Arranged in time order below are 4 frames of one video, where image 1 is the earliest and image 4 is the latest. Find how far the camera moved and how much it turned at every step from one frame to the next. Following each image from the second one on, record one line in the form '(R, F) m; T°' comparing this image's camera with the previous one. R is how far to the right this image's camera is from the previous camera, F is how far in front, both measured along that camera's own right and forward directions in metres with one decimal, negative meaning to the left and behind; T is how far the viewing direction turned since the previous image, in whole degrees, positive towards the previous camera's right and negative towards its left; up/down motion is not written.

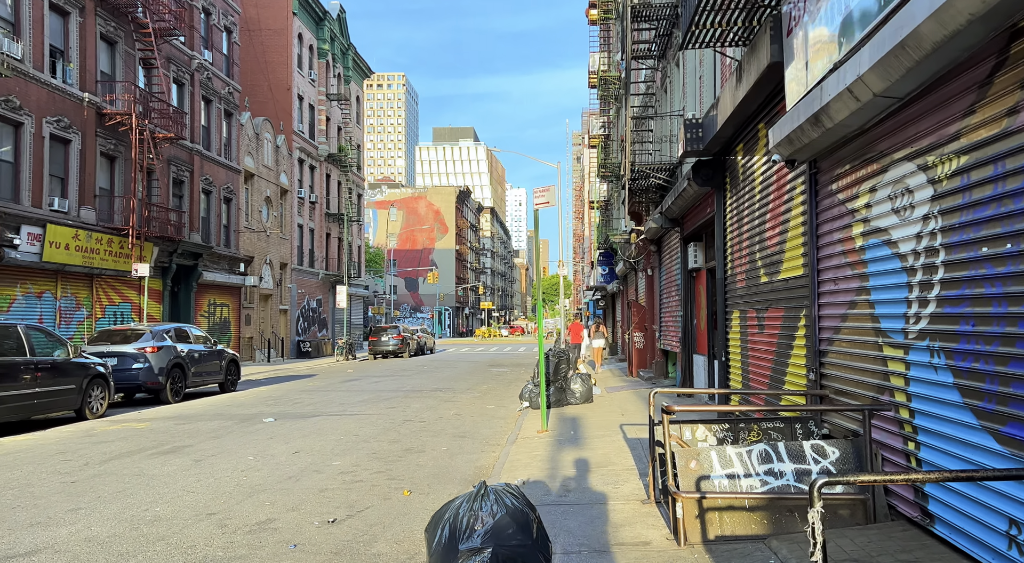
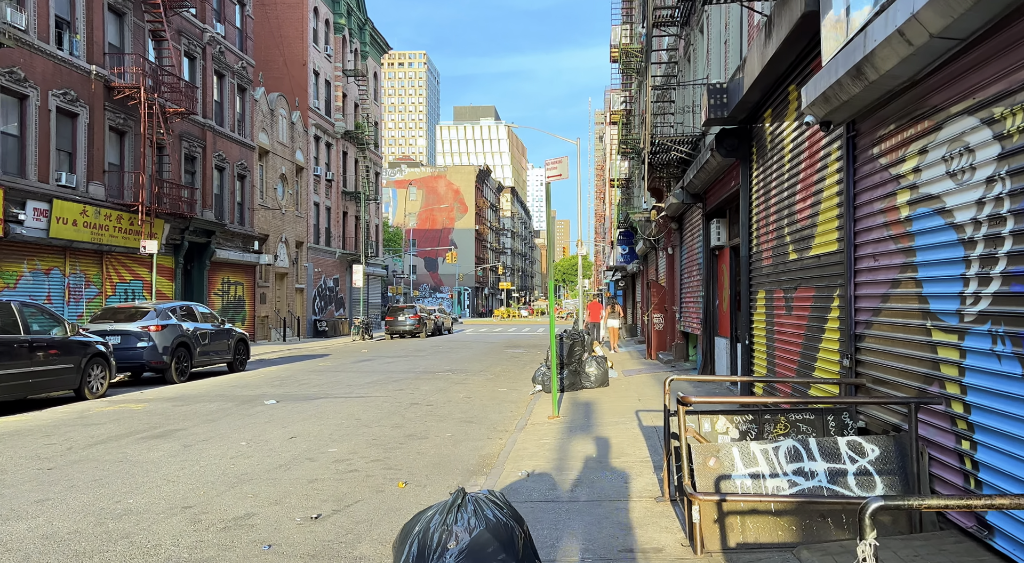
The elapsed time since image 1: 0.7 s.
(+0.2, +0.7) m; -1°
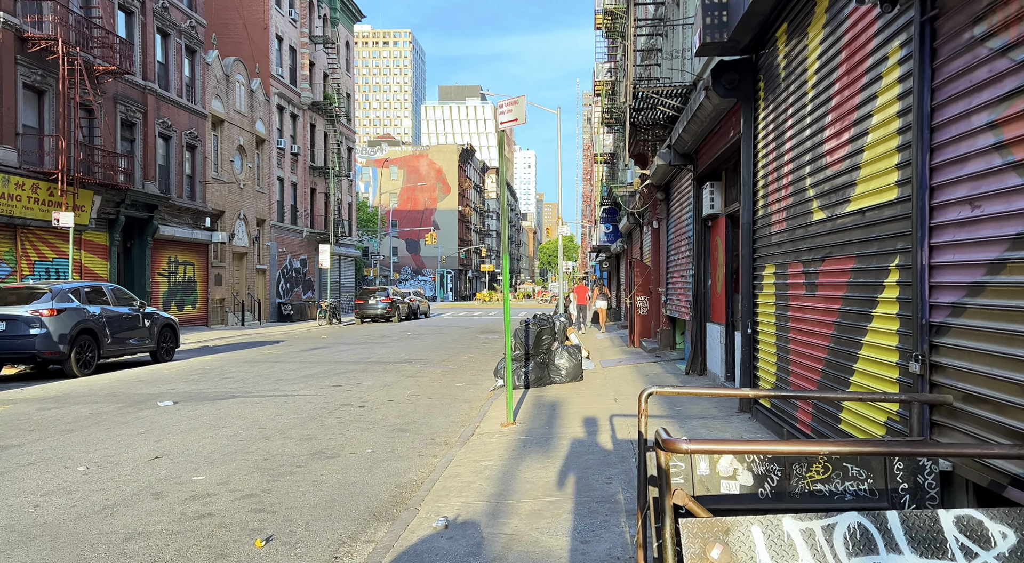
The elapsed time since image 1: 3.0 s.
(+0.5, +2.3) m; +1°
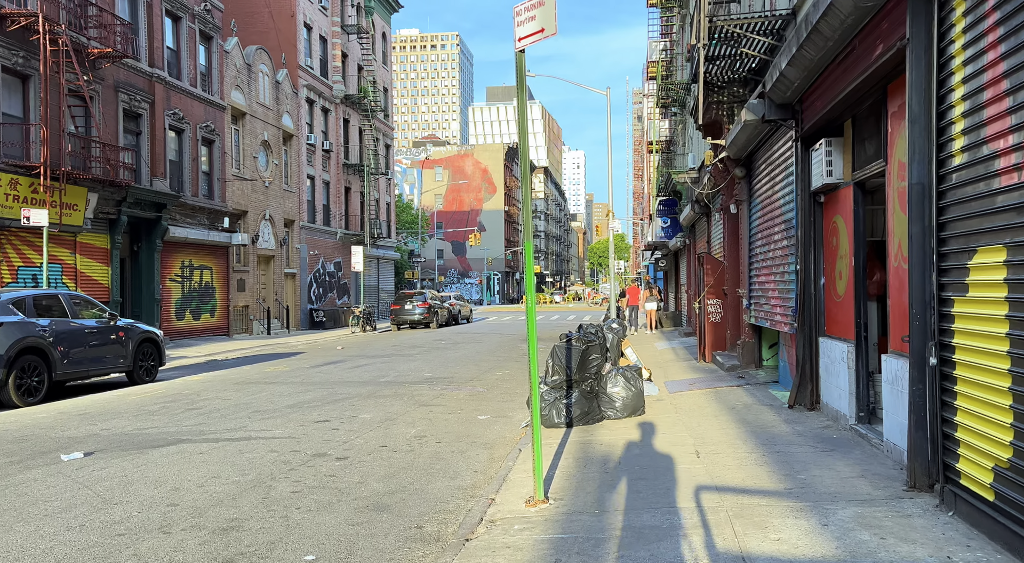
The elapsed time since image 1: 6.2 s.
(+0.2, +3.1) m; -4°
